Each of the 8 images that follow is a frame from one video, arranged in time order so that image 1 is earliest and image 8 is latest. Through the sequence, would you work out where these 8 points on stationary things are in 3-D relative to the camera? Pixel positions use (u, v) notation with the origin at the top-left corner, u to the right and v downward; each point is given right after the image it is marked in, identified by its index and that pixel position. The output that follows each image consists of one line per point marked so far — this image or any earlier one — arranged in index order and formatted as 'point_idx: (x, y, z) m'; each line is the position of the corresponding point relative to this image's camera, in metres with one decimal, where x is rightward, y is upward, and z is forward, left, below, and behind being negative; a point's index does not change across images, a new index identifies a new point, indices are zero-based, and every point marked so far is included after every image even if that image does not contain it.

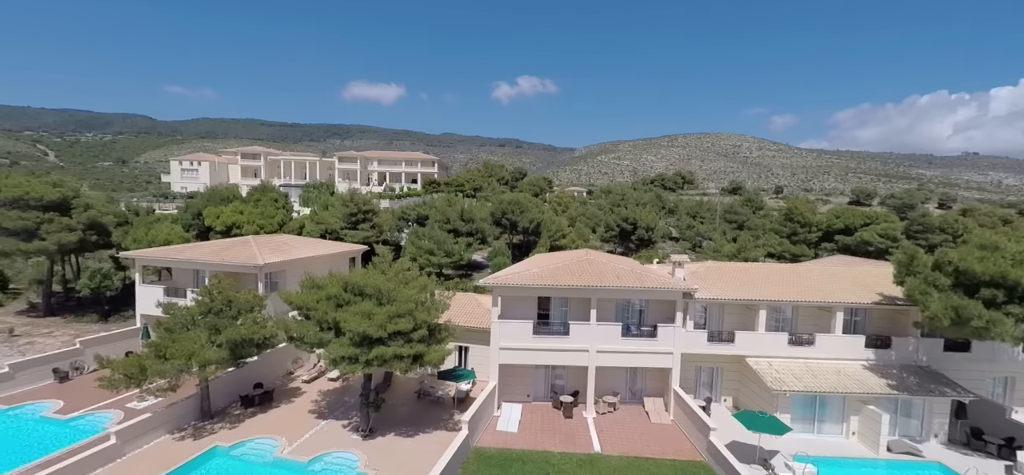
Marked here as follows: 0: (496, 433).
0: (-0.7, -8.0, +19.1) m
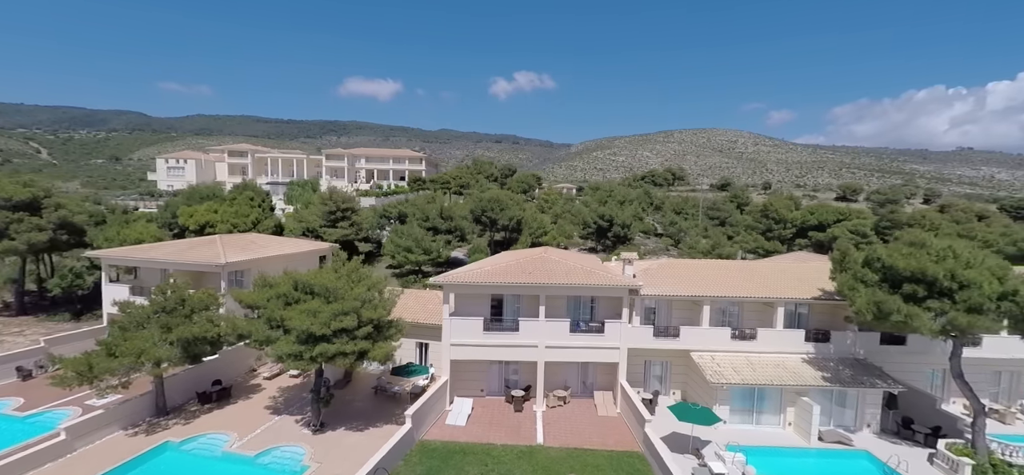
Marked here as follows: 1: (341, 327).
0: (-2.9, -8.0, +19.7) m
1: (-6.4, -3.4, +17.4) m
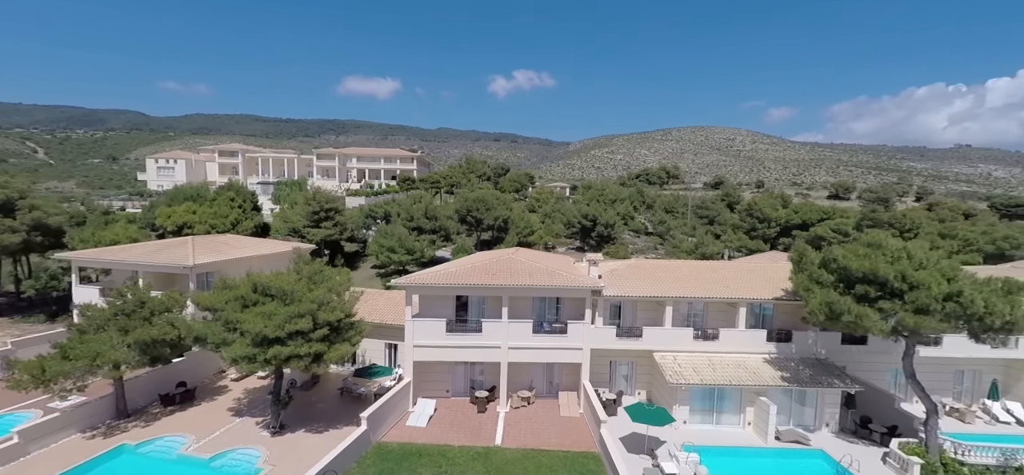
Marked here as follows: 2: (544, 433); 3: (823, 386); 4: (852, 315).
0: (-4.6, -8.1, +19.7) m
1: (-8.1, -3.4, +17.4) m
2: (+1.3, -8.3, +19.7) m
3: (+13.1, -6.3, +19.7) m
4: (+12.3, -2.8, +17.0) m
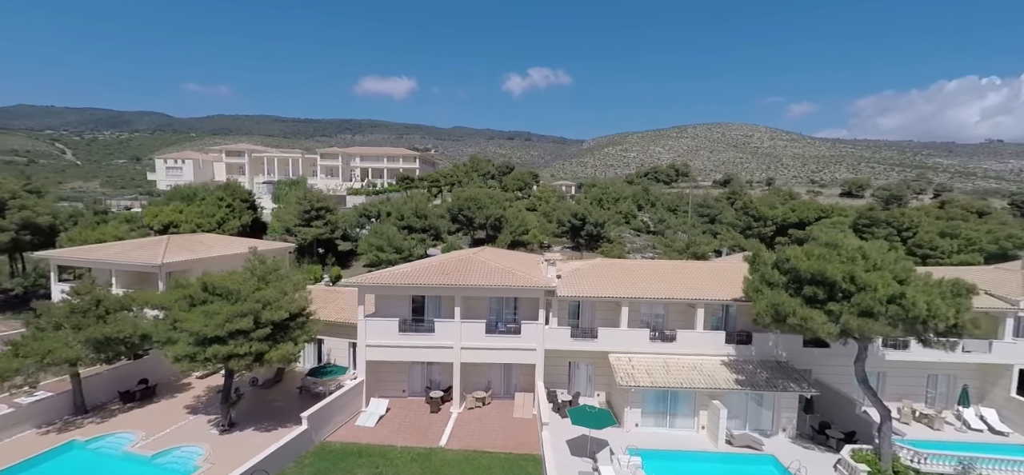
0: (-6.7, -8.1, +19.7) m
1: (-10.3, -3.4, +17.5) m
2: (-0.9, -8.2, +19.5) m
3: (+10.9, -6.3, +19.2) m
4: (+10.0, -2.8, +16.6) m
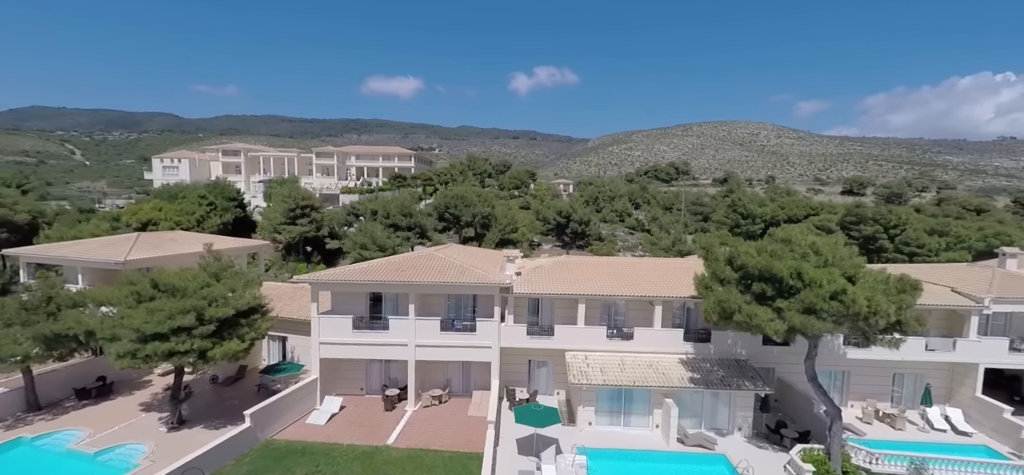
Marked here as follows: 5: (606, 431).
0: (-8.8, -7.9, +19.6) m
1: (-12.4, -3.3, +17.4) m
2: (-2.9, -8.1, +19.3) m
3: (+8.9, -6.1, +18.9) m
4: (+8.0, -2.7, +16.2) m
5: (+3.9, -8.2, +19.6) m
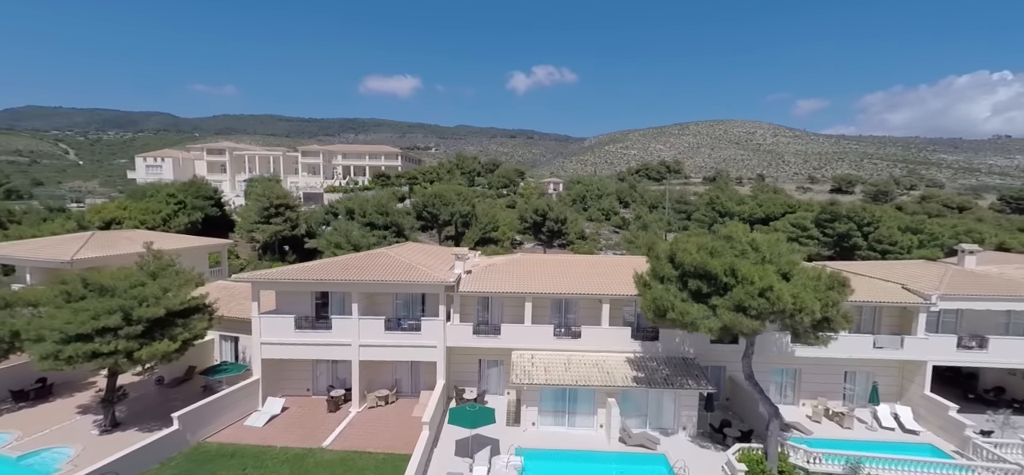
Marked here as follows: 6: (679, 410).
0: (-11.2, -7.8, +19.2) m
1: (-14.8, -3.2, +16.9) m
2: (-5.3, -8.0, +18.9) m
3: (+6.5, -6.0, +18.6) m
4: (+5.6, -2.6, +15.9) m
5: (+1.6, -8.0, +19.3) m
6: (+6.9, -7.1, +19.1) m
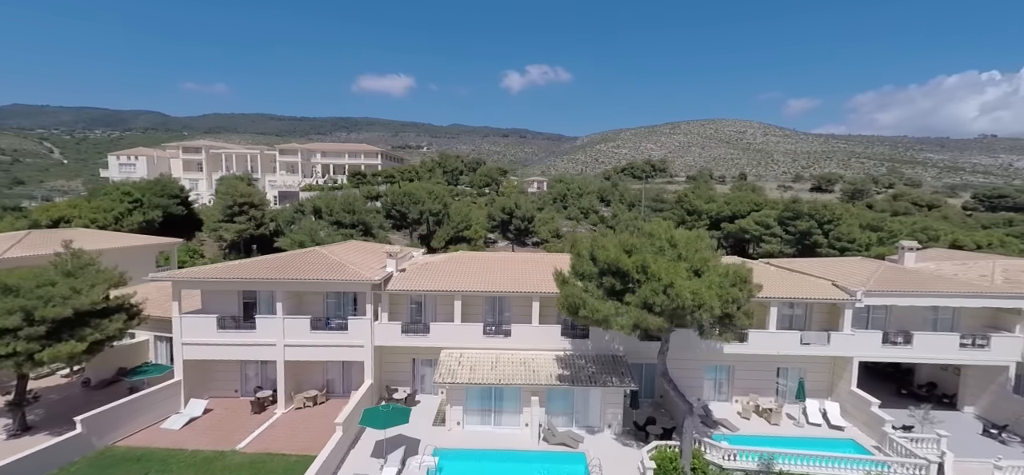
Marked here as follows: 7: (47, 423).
0: (-14.3, -7.7, +18.7) m
1: (-17.8, -3.1, +16.4) m
2: (-8.4, -7.9, +18.6) m
3: (+3.4, -5.8, +18.5) m
4: (+2.6, -2.4, +15.8) m
5: (-1.5, -7.9, +19.1) m
6: (+3.8, -7.0, +19.0) m
7: (-19.3, -7.7, +19.5) m
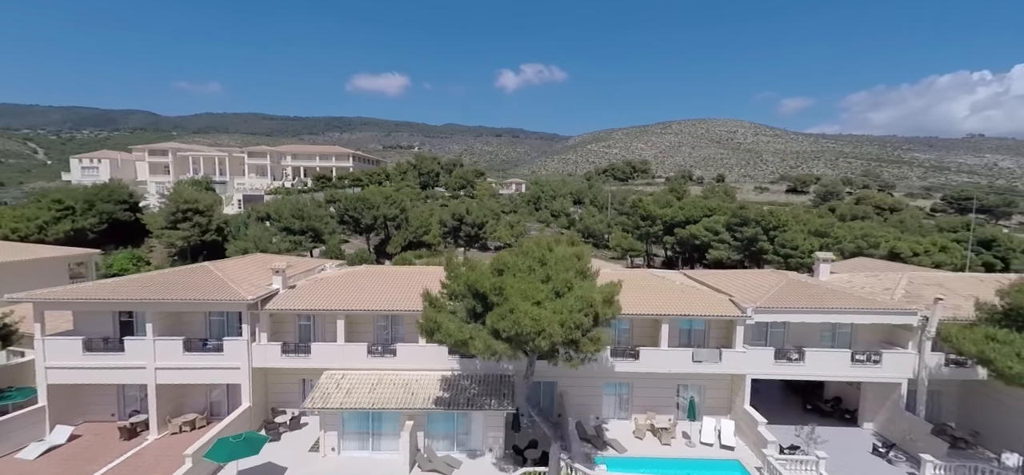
0: (-19.1, -8.5, +17.7) m
1: (-22.6, -3.9, +15.3) m
2: (-13.2, -8.6, +17.7) m
3: (-1.4, -6.5, +17.8) m
4: (-2.2, -3.1, +15.1) m
5: (-6.4, -8.6, +18.3) m
6: (-1.0, -7.6, +18.3) m
7: (-24.1, -8.5, +18.4) m
